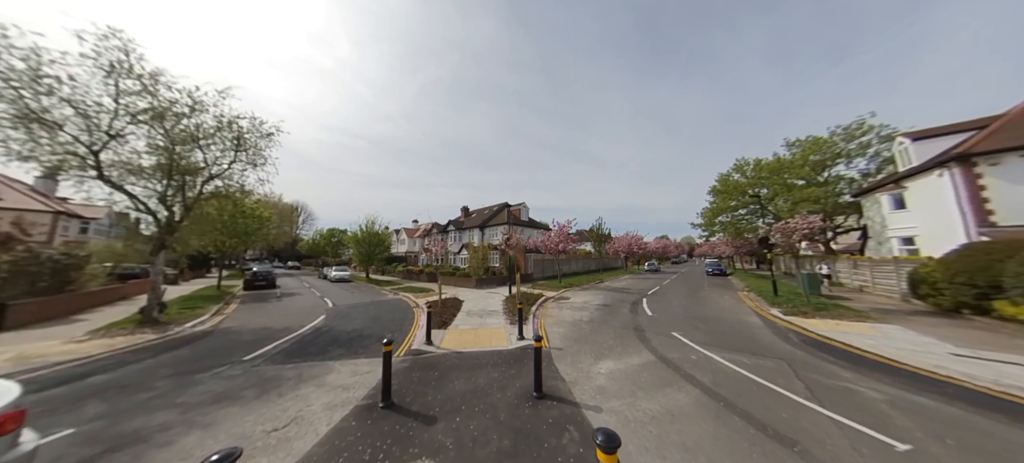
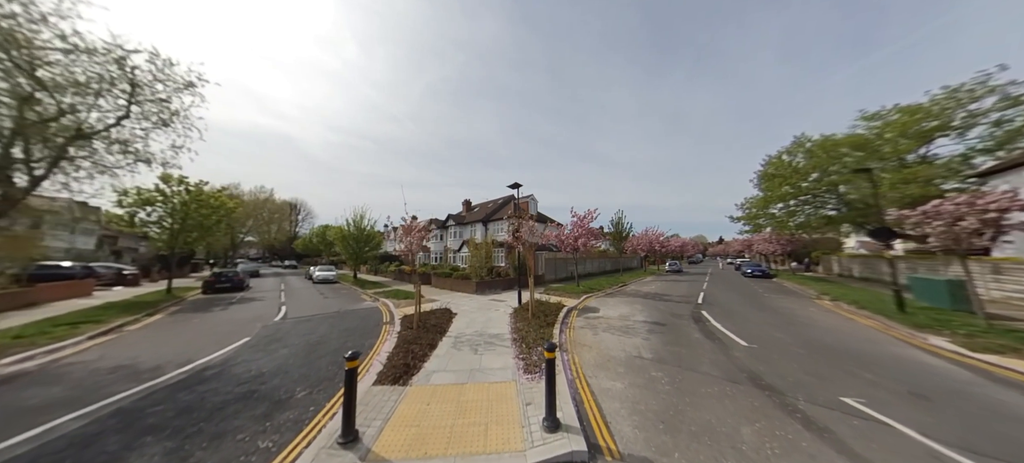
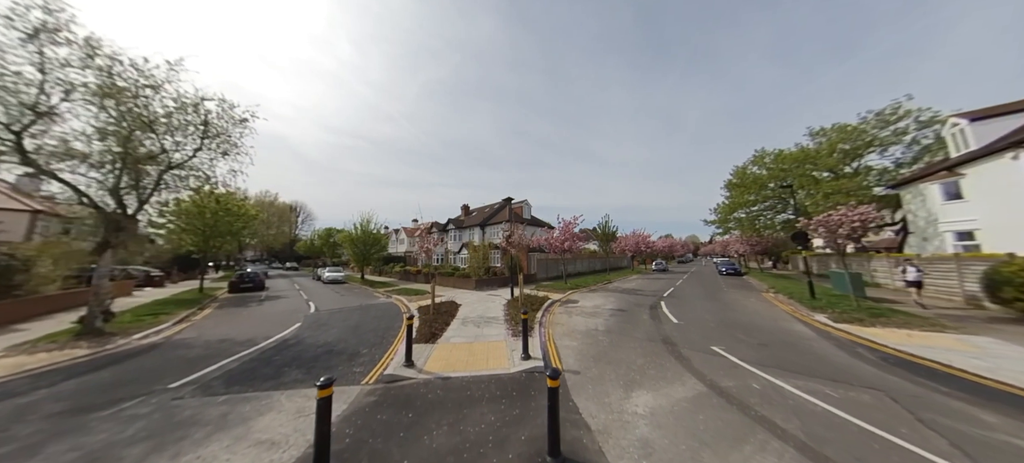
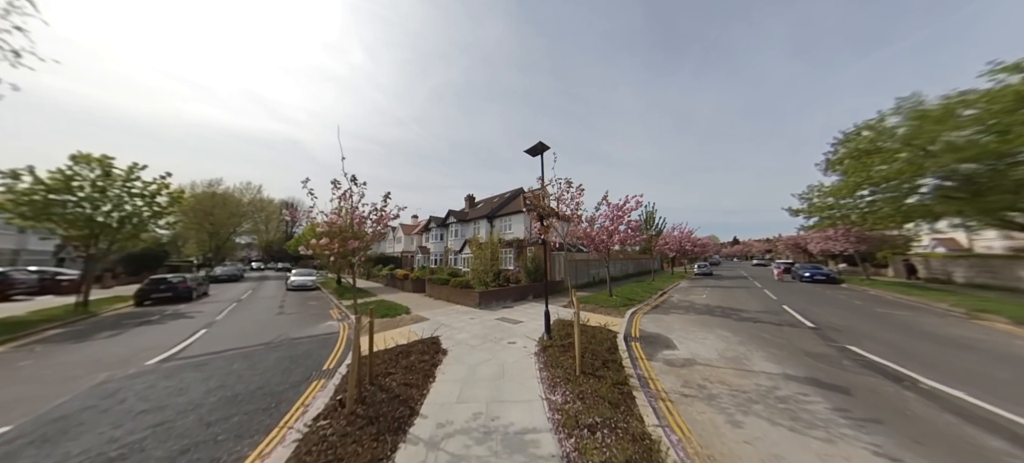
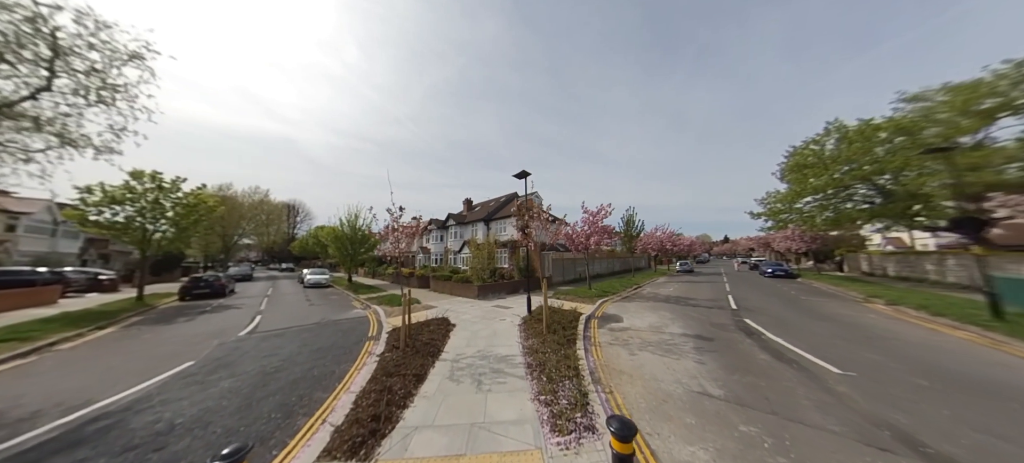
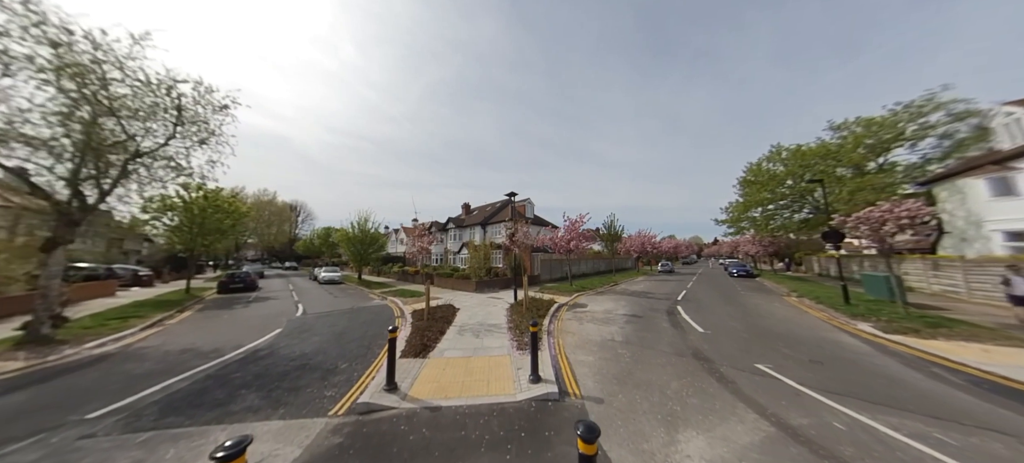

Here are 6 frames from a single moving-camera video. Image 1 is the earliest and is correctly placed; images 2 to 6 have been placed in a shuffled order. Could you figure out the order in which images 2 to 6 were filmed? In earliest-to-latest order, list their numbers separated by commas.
3, 6, 2, 5, 4
